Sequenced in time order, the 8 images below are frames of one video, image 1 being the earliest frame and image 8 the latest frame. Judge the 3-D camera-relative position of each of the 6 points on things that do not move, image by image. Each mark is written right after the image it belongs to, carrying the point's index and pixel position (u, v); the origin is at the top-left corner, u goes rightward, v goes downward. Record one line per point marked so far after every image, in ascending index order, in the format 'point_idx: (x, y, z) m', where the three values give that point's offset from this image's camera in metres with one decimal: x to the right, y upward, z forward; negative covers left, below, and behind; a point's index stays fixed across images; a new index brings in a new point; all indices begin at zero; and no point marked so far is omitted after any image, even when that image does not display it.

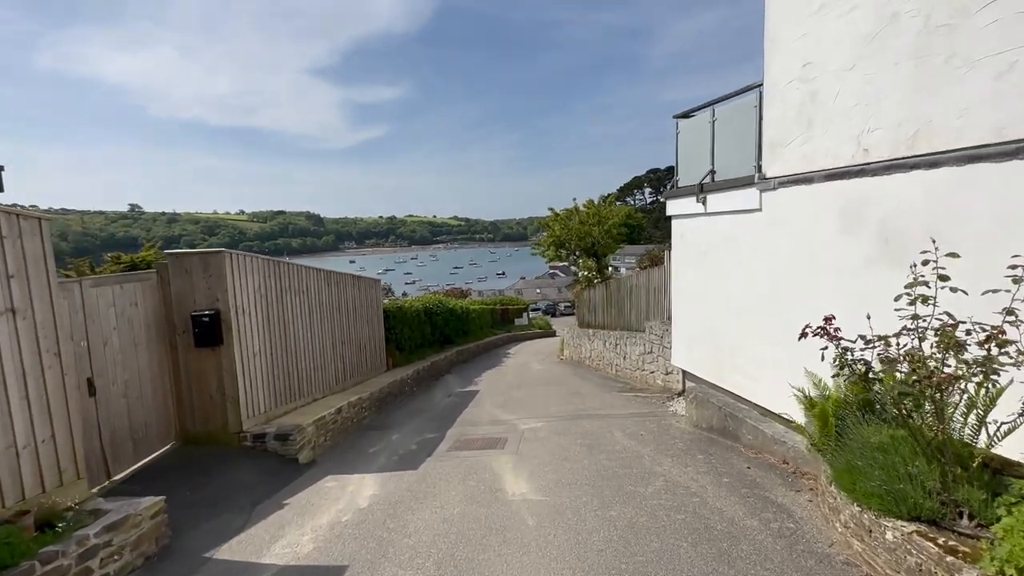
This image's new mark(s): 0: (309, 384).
0: (-3.0, -1.4, +7.5) m
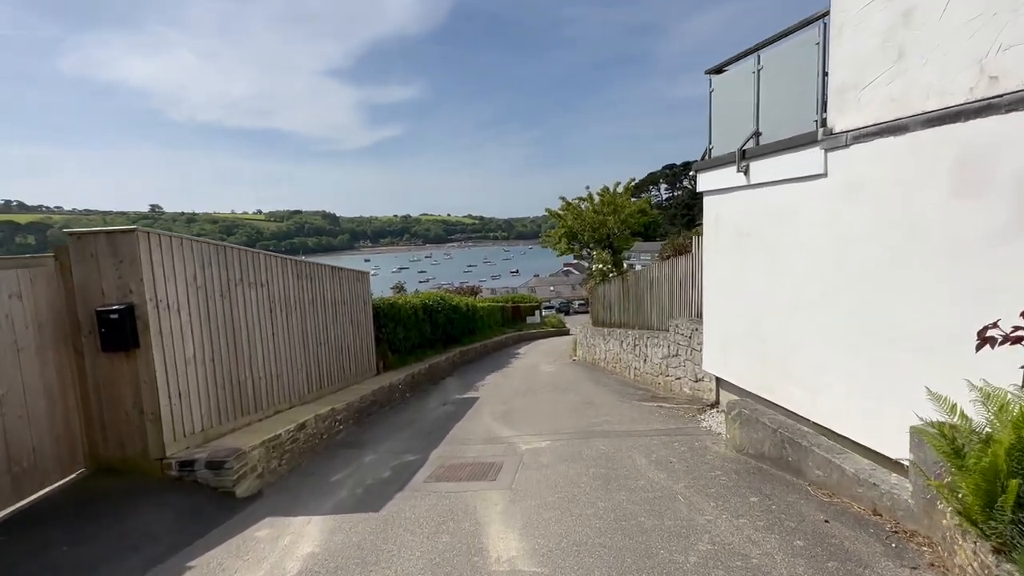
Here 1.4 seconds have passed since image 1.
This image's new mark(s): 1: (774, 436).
0: (-3.0, -1.3, +6.3) m
1: (+2.3, -1.3, +4.6) m
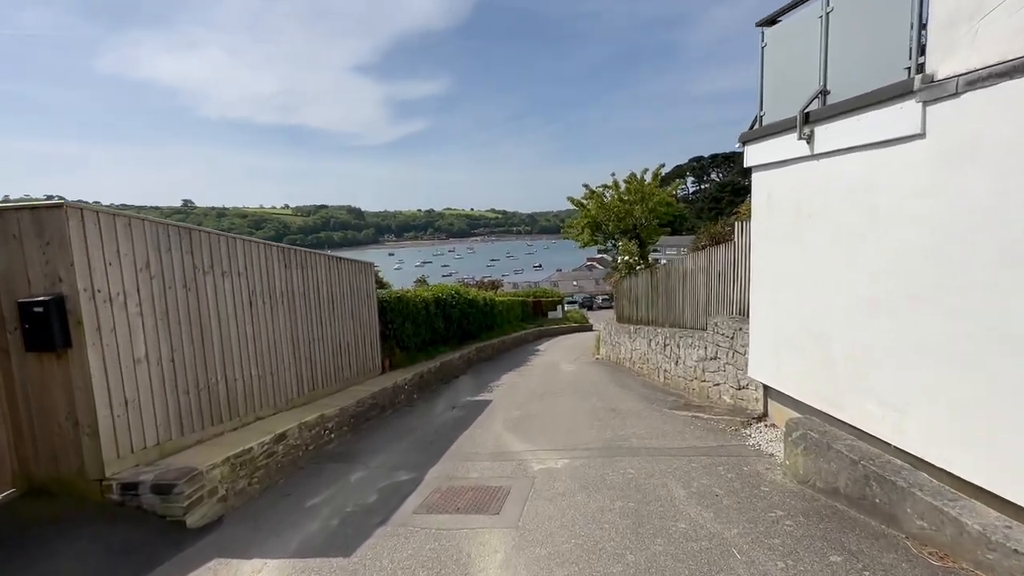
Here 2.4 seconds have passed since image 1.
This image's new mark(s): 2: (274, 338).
0: (-2.9, -1.2, +5.6) m
1: (+2.4, -1.3, +3.6) m
2: (-2.8, -0.6, +6.2) m
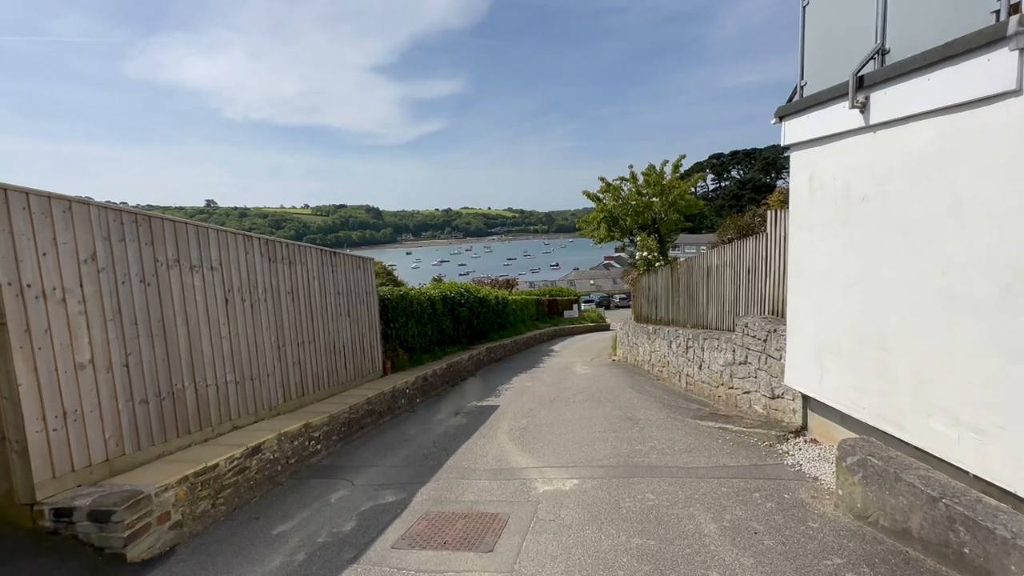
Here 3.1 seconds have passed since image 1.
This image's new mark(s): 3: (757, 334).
0: (-2.8, -1.1, +5.0) m
1: (+2.3, -1.2, +2.9) m
2: (-2.8, -0.5, +5.6) m
3: (+2.9, -0.6, +6.1) m
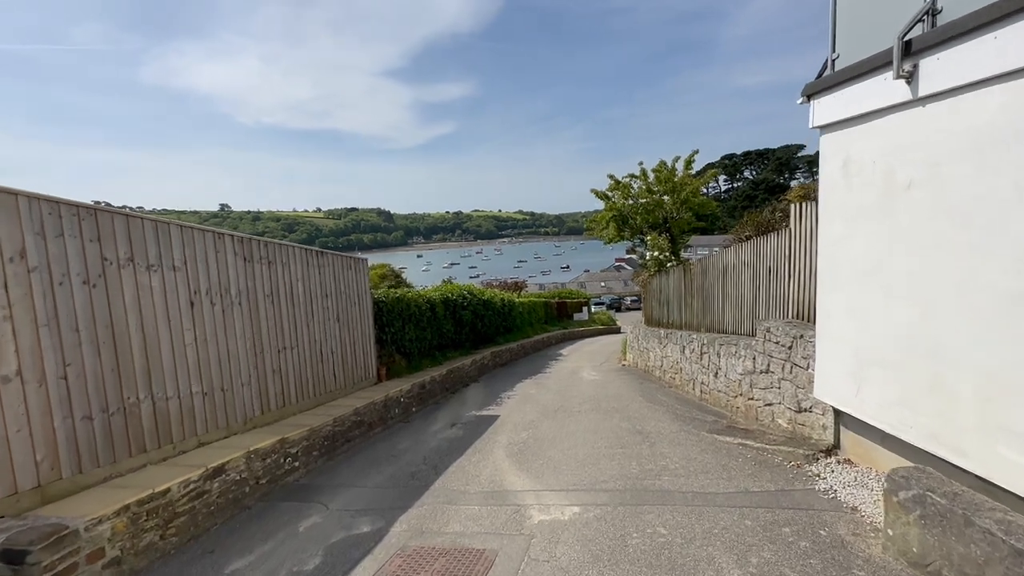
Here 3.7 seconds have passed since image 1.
0: (-2.9, -1.2, +4.5) m
1: (+2.2, -1.2, +2.3) m
2: (-2.8, -0.6, +5.1) m
3: (+2.9, -0.6, +5.5) m
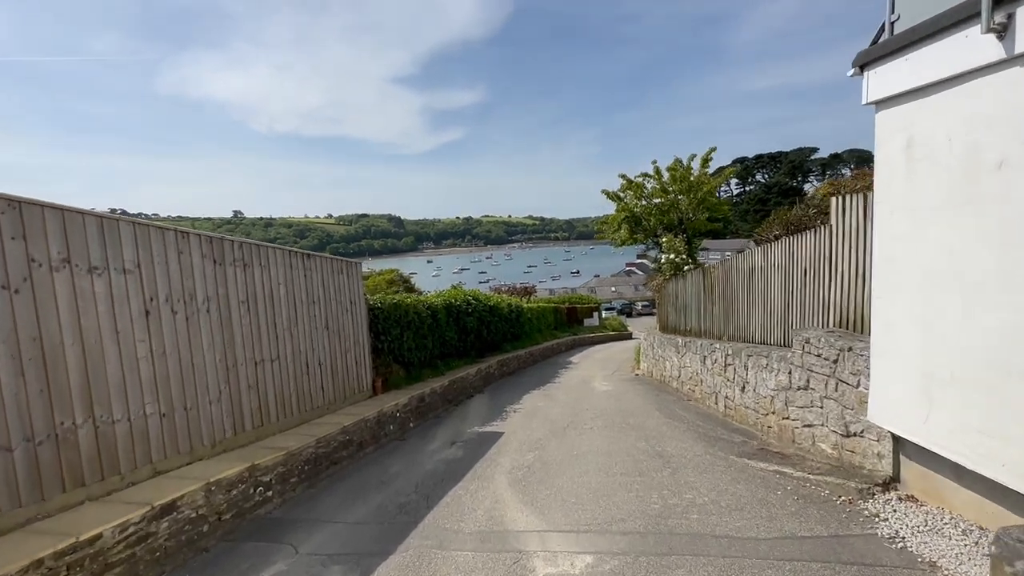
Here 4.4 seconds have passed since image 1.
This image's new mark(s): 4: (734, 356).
0: (-2.9, -1.2, +3.9) m
1: (+2.2, -1.2, +1.6) m
2: (-2.8, -0.6, +4.5) m
3: (+2.9, -0.6, +4.8) m
4: (+3.0, -0.9, +6.9) m
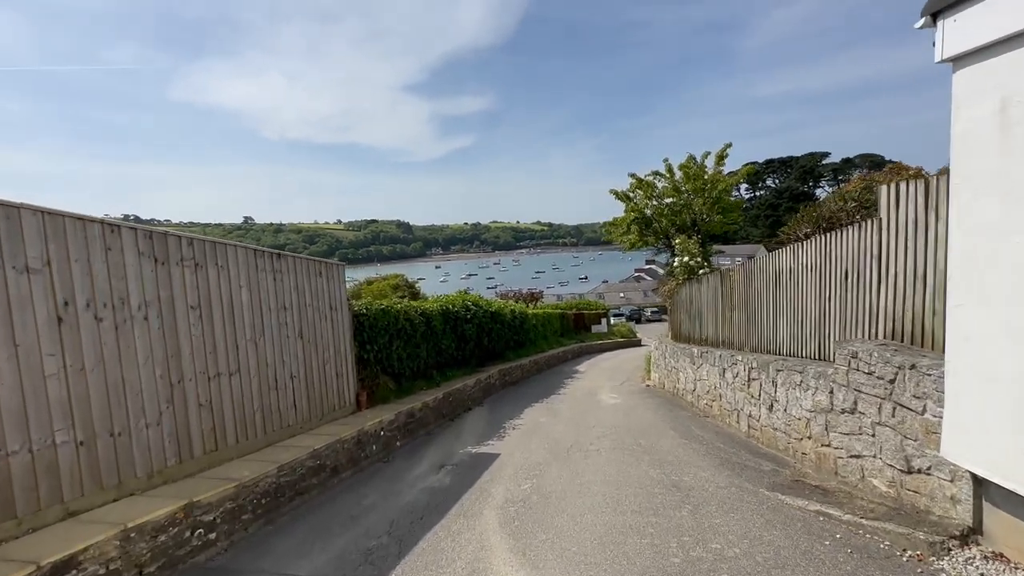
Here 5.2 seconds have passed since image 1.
0: (-3.0, -1.2, +3.2) m
1: (+2.1, -1.2, +0.8) m
2: (-2.9, -0.6, +3.8) m
3: (+2.8, -0.6, +4.0) m
4: (+2.9, -1.0, +6.1) m
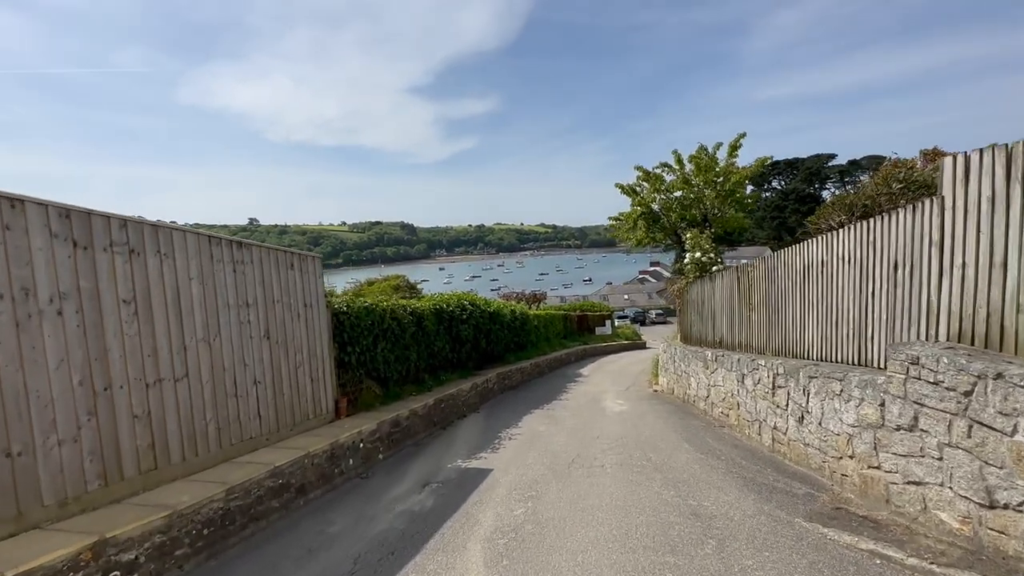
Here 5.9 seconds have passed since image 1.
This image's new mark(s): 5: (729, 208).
0: (-3.1, -1.1, +2.6) m
1: (+2.0, -1.2, +0.1) m
2: (-3.0, -0.6, +3.2) m
3: (+2.7, -0.6, +3.3) m
4: (+2.9, -0.9, +5.4) m
5: (+7.9, +2.7, +19.2) m
